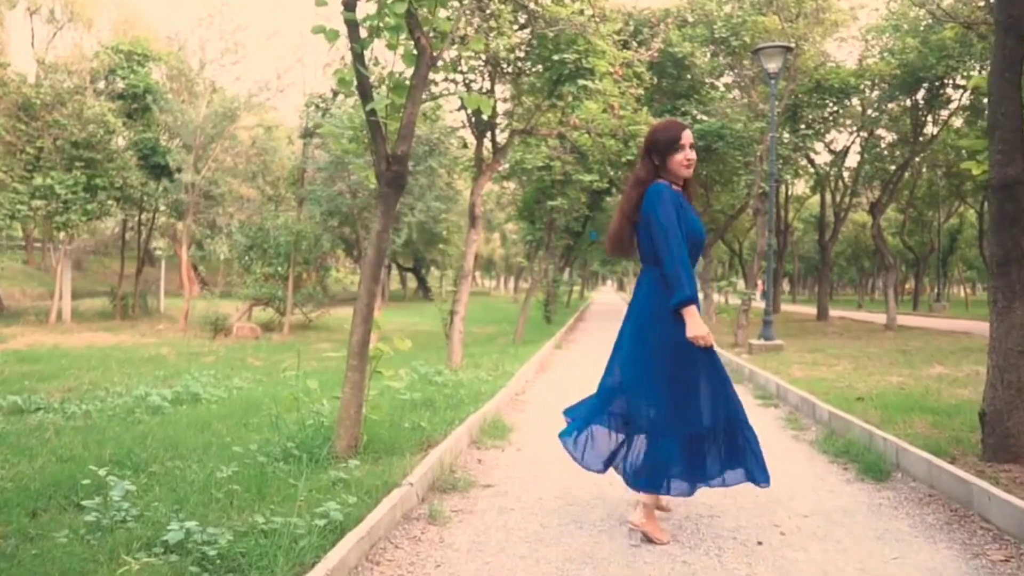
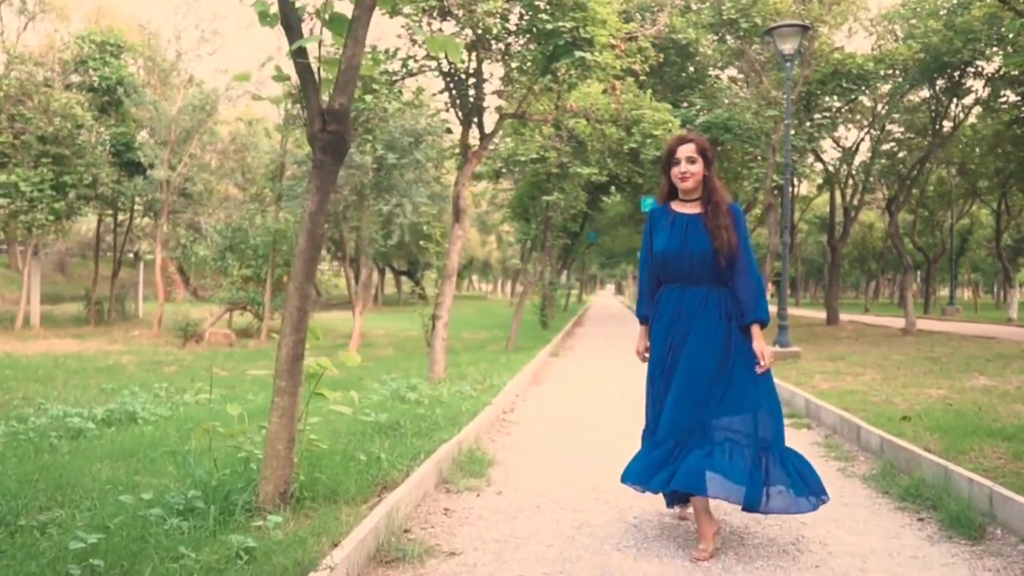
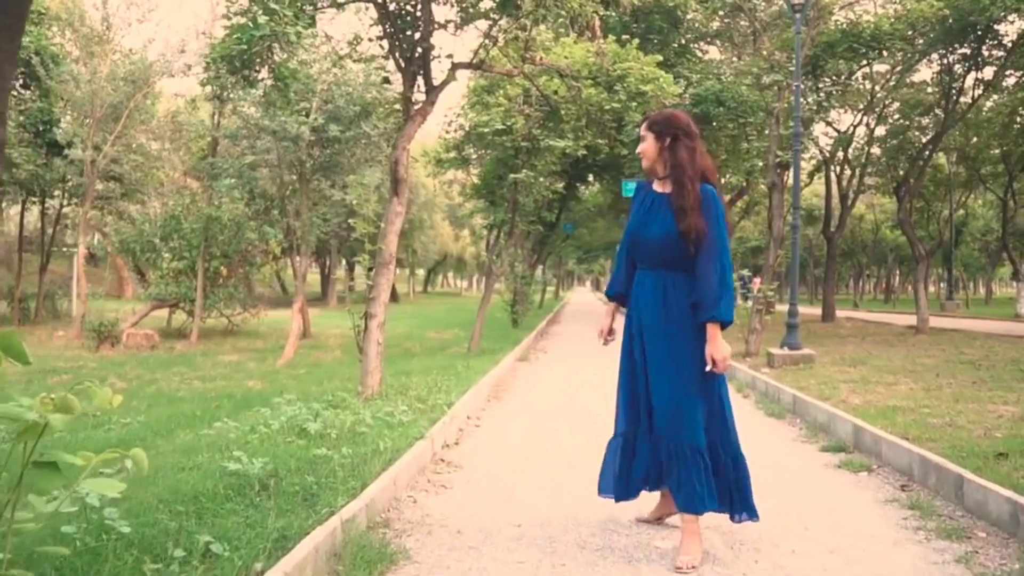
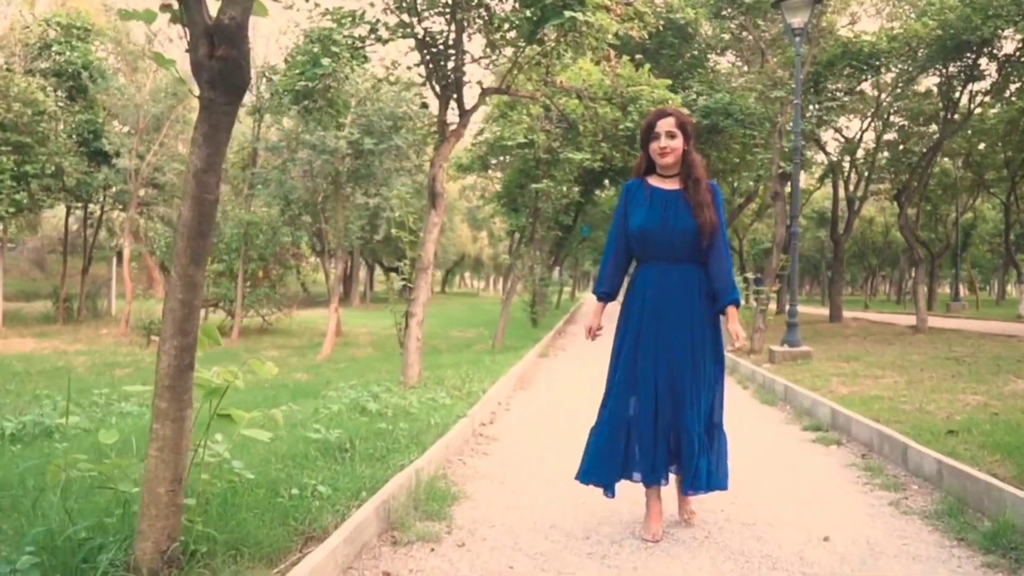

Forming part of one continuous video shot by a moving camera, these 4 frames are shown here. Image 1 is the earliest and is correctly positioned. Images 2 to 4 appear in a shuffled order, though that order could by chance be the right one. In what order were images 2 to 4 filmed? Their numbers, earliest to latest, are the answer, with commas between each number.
2, 4, 3
